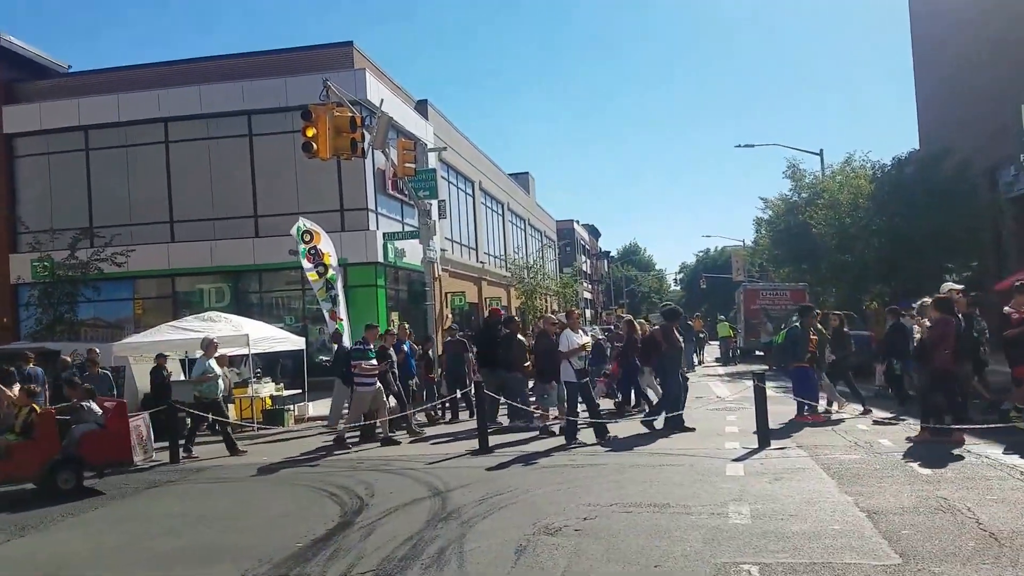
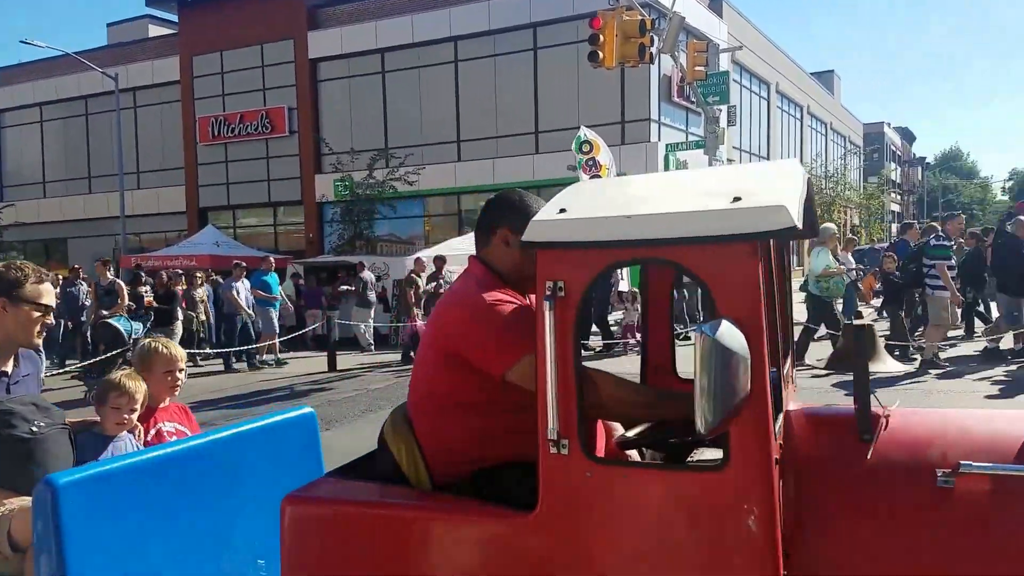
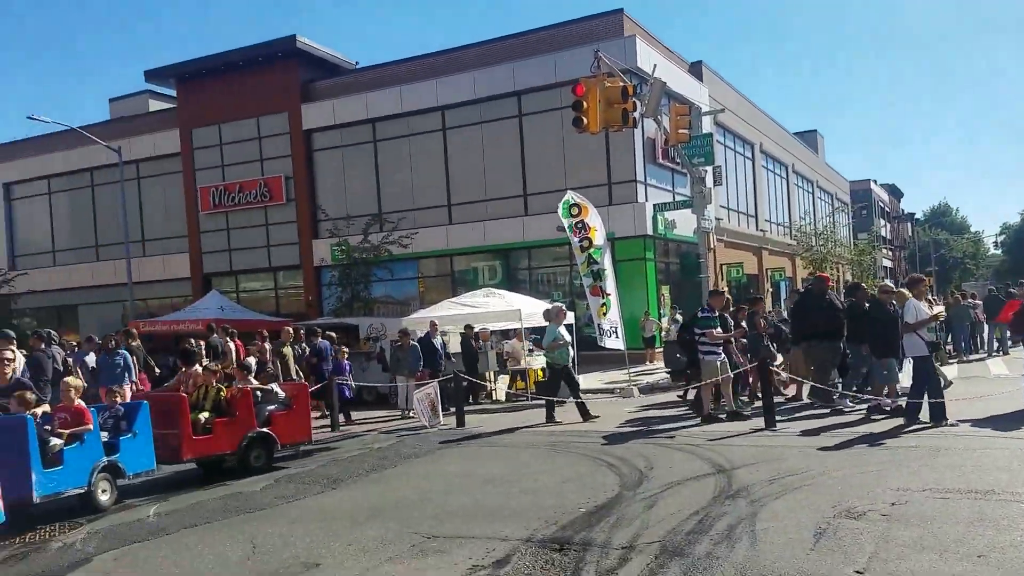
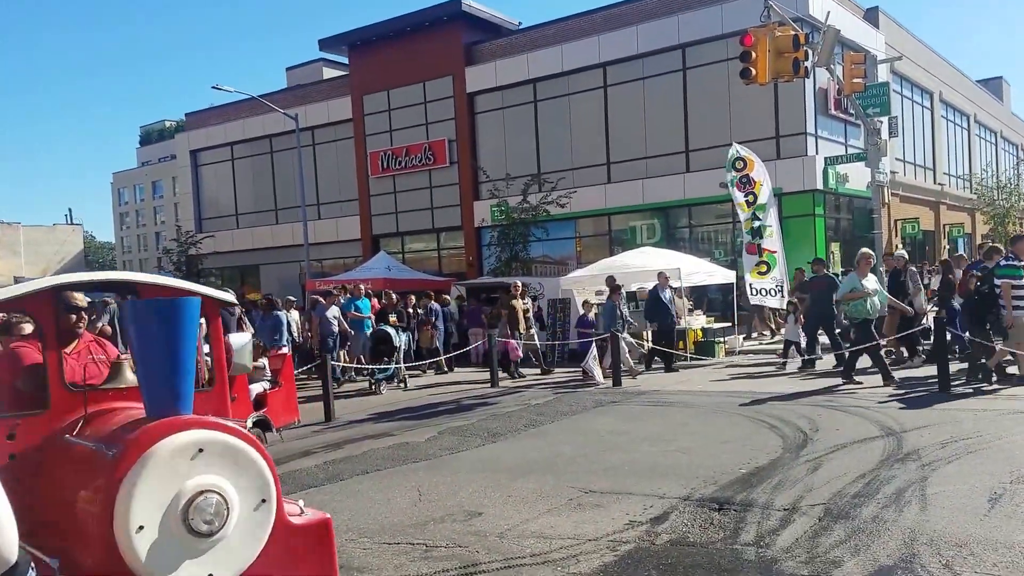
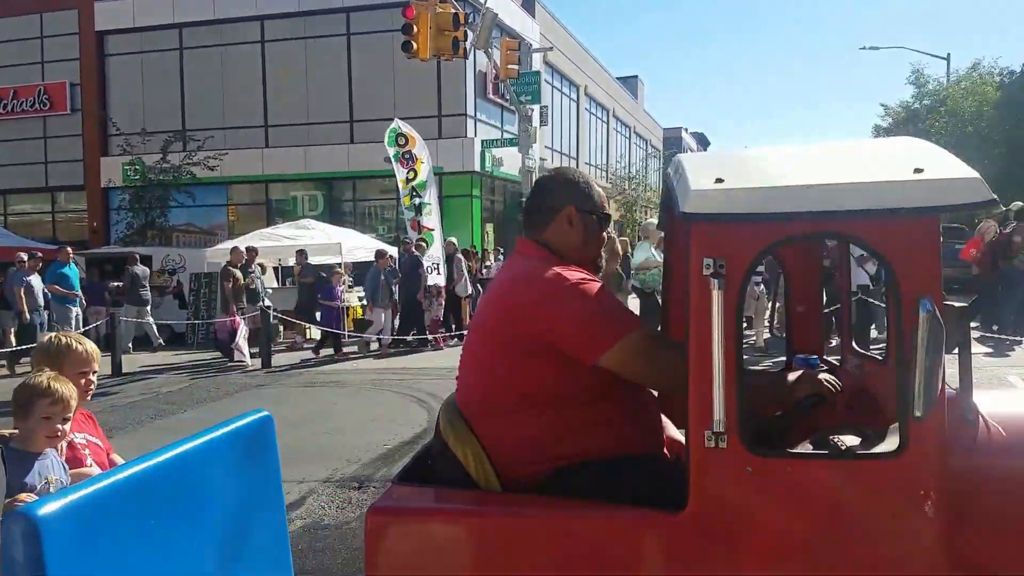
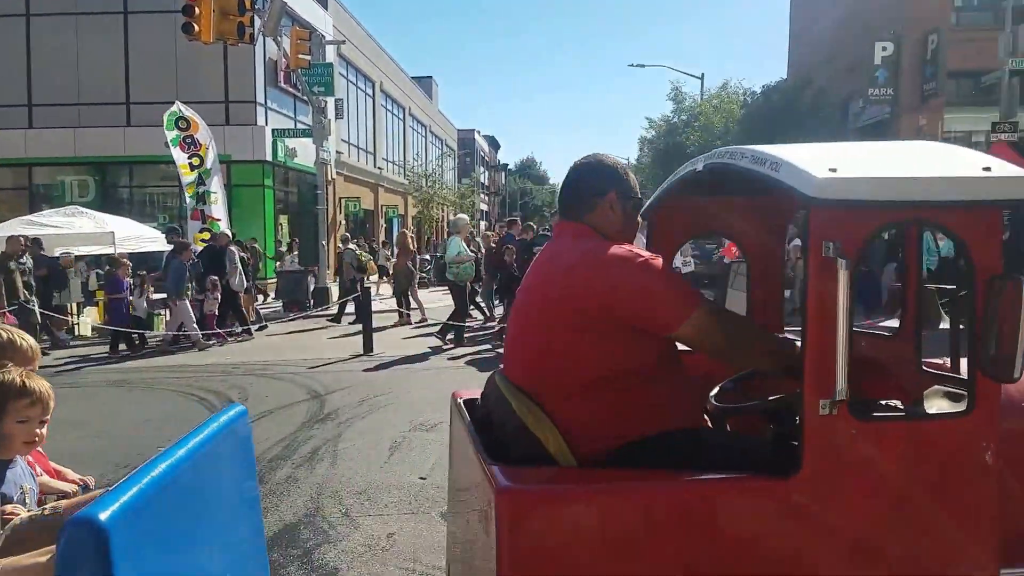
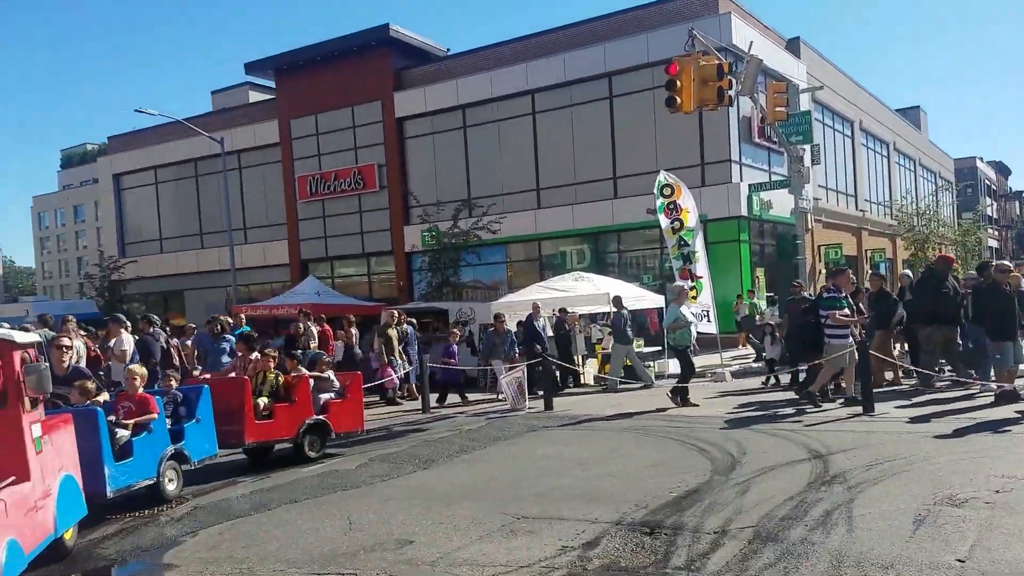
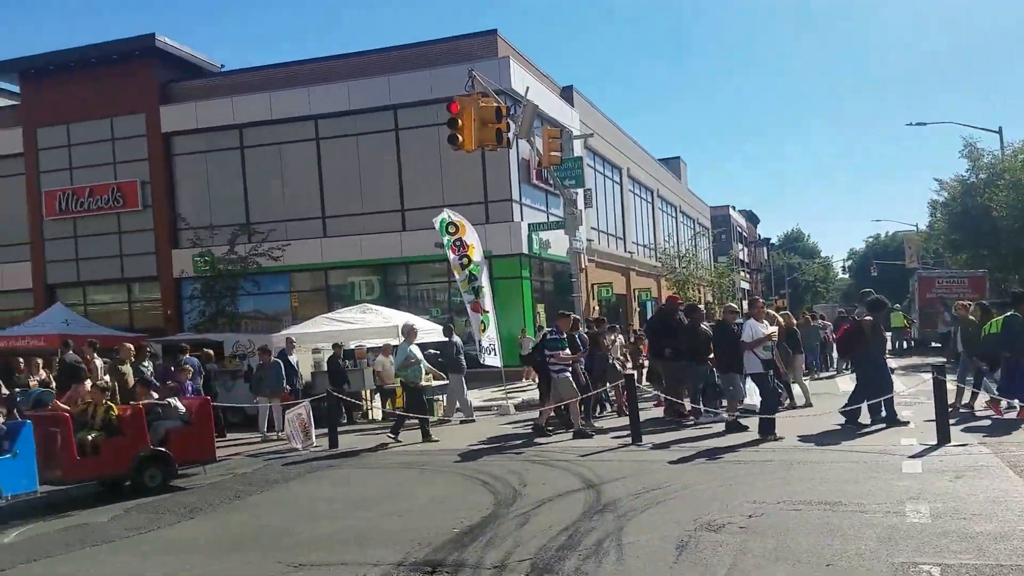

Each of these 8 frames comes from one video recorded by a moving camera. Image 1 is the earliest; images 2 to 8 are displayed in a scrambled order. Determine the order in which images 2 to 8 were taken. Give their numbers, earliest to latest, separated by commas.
8, 3, 7, 4, 2, 5, 6
